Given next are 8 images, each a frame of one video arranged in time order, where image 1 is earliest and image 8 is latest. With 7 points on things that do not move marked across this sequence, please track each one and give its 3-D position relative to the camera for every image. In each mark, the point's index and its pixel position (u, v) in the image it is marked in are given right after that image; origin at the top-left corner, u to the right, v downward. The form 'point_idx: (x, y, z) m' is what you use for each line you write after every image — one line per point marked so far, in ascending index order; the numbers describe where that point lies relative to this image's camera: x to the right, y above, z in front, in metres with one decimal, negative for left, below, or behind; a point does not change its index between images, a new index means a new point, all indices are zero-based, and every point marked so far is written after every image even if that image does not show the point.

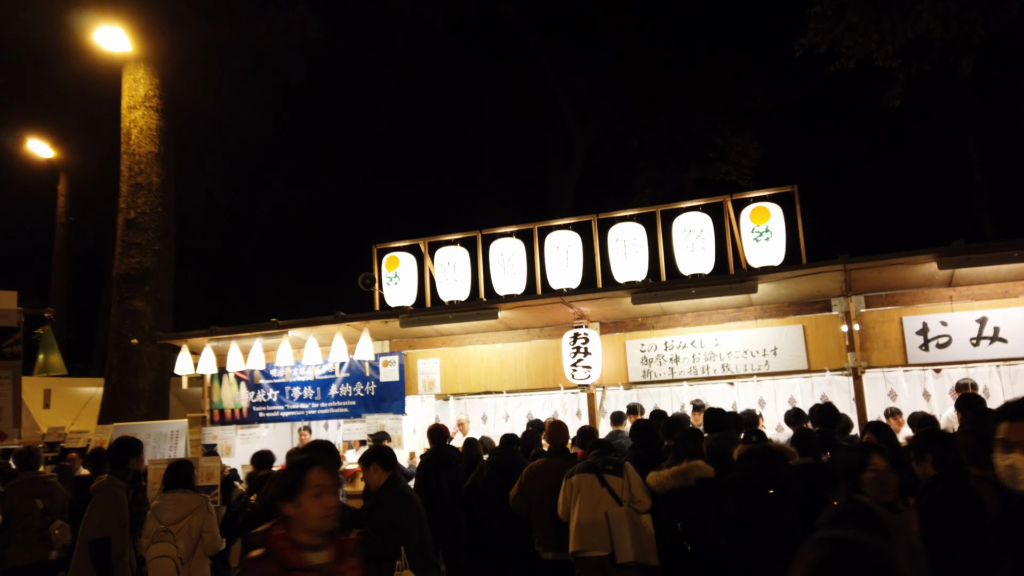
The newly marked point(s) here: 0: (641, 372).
0: (+1.6, -1.0, +9.5) m
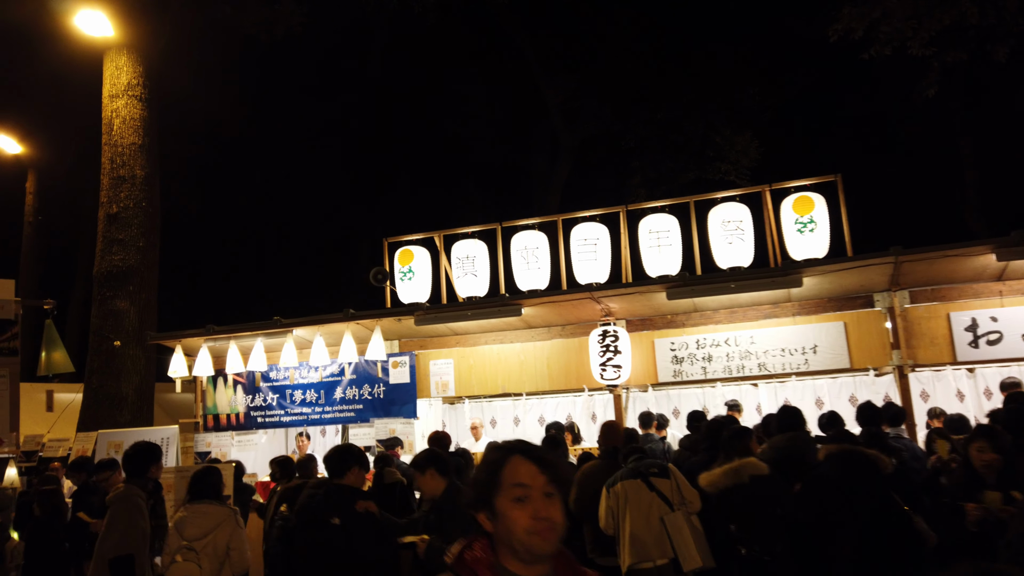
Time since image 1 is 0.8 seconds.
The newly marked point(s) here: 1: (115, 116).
0: (+1.9, -1.0, +9.0) m
1: (-7.2, +3.1, +13.8) m
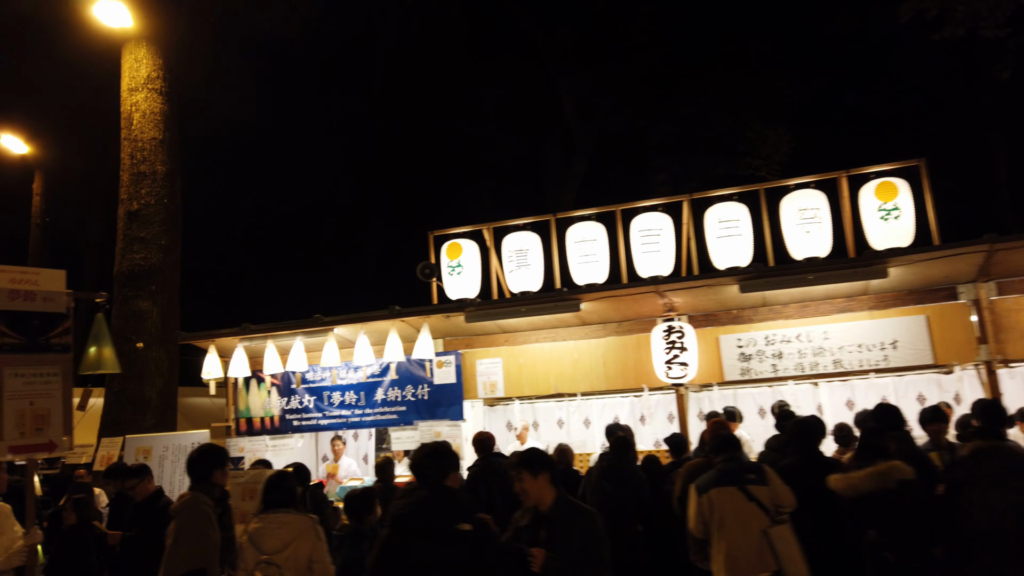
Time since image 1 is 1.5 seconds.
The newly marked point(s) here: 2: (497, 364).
0: (+2.5, -0.9, +8.6) m
1: (-6.5, +3.1, +13.3) m
2: (-0.2, -1.0, +9.7) m
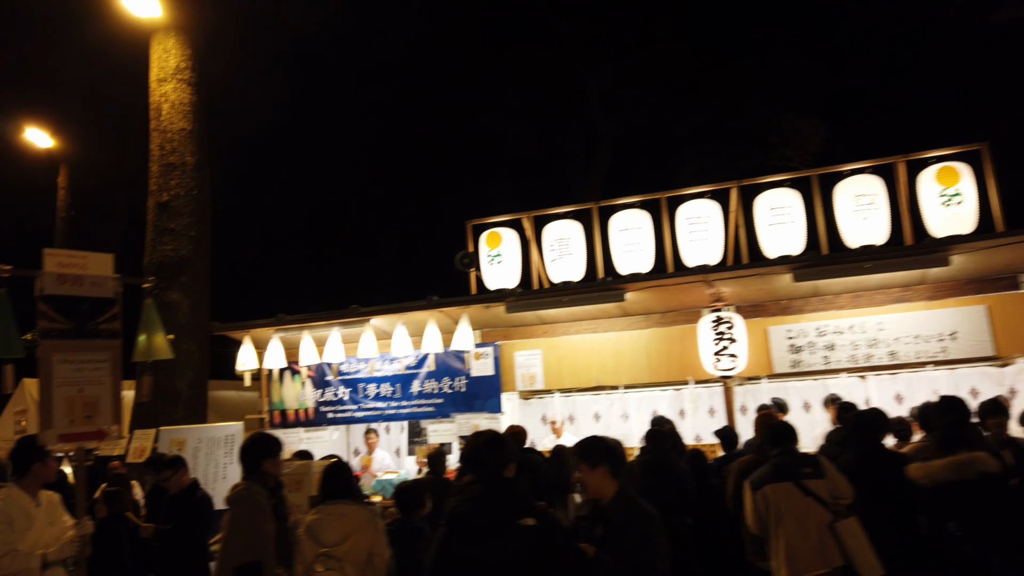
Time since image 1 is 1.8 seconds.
0: (+3.0, -0.8, +8.3) m
1: (-6.0, +3.2, +13.2) m
2: (+0.3, -0.8, +9.5) m
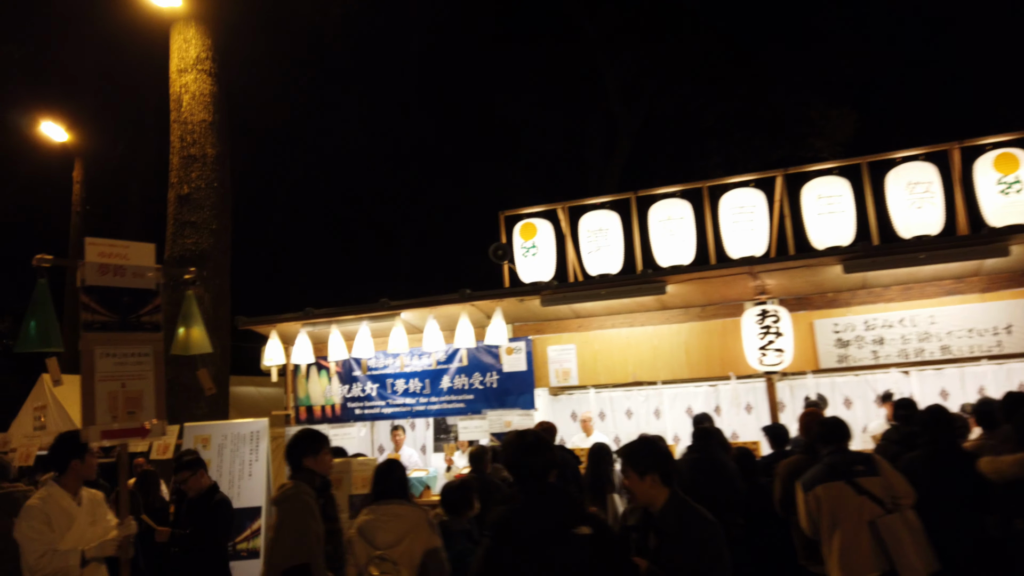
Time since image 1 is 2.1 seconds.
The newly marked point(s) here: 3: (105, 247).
0: (+3.4, -0.7, +8.0) m
1: (-5.6, +3.3, +13.0) m
2: (+0.7, -0.8, +9.2) m
3: (-2.5, +0.2, +4.6) m
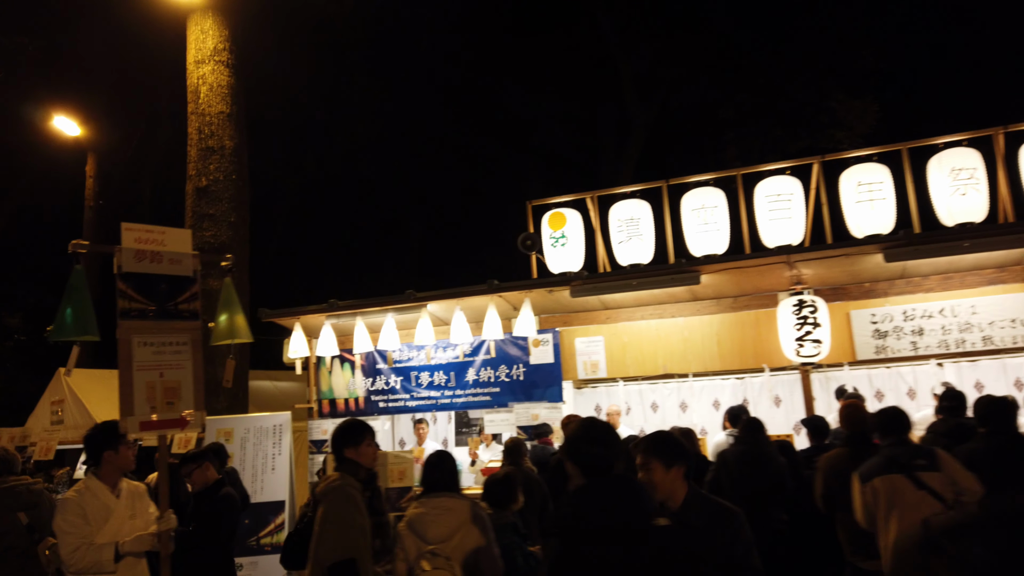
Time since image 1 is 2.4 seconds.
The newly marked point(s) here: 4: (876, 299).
0: (+3.7, -0.6, +7.9) m
1: (-5.2, +3.4, +12.9) m
2: (+1.0, -0.6, +9.1) m
3: (-2.2, +0.3, +4.5) m
4: (+3.8, -0.1, +8.0) m
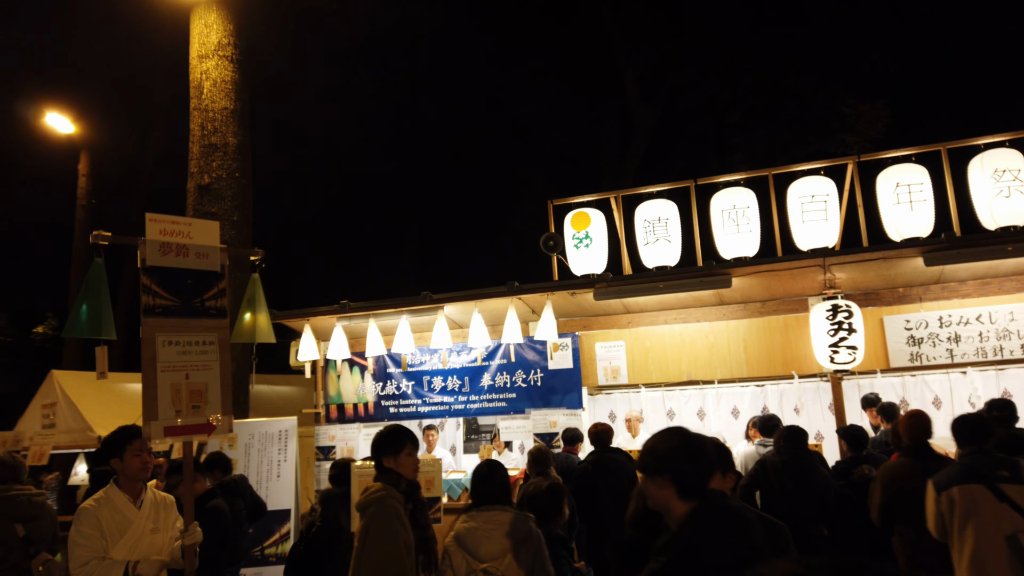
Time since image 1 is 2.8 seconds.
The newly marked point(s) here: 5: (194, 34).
0: (+3.9, -0.7, +7.6) m
1: (-5.0, +3.4, +12.6) m
2: (+1.2, -0.7, +8.8) m
3: (-1.9, +0.4, +4.2) m
4: (+4.0, -0.2, +7.7) m
5: (-5.3, +4.3, +12.8) m
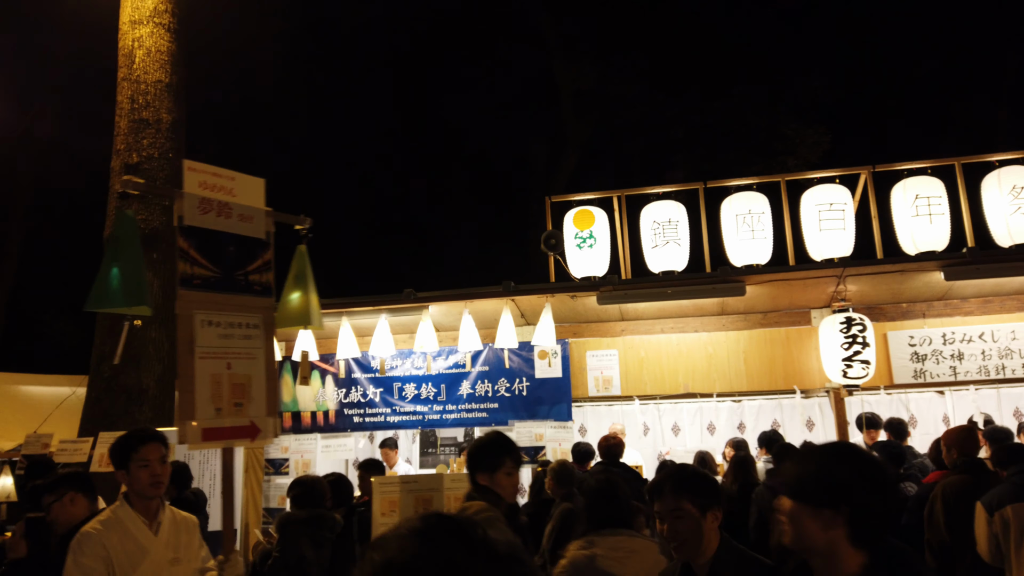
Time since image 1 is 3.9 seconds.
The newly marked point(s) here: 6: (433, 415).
0: (+3.9, -0.8, +7.5) m
1: (-5.5, +3.5, +11.3) m
2: (+1.1, -0.7, +8.3) m
3: (-1.3, +0.5, +3.3) m
4: (+4.0, -0.3, +7.6) m
5: (-5.8, +4.4, +11.5) m
6: (-0.9, -1.4, +8.4) m
